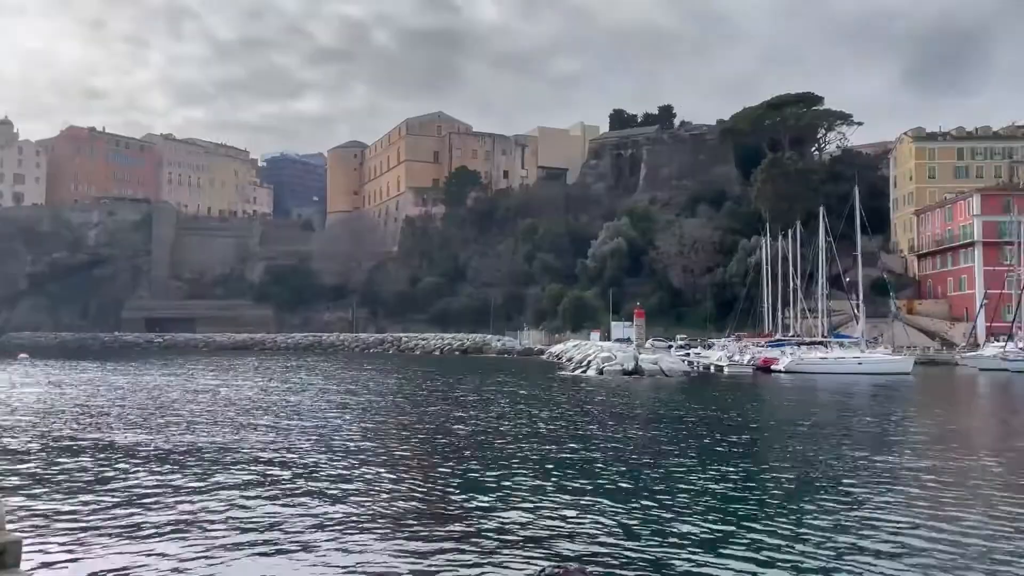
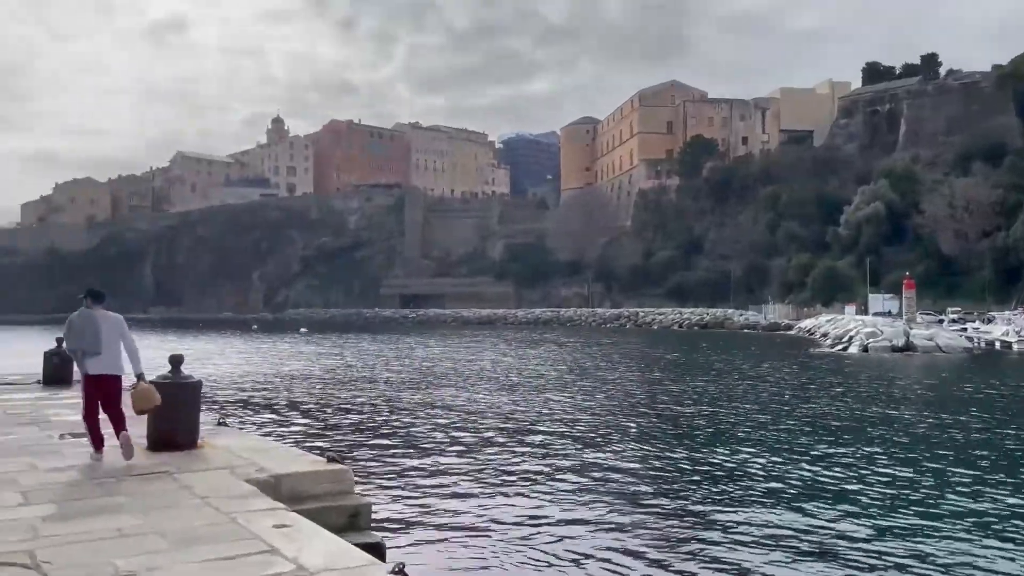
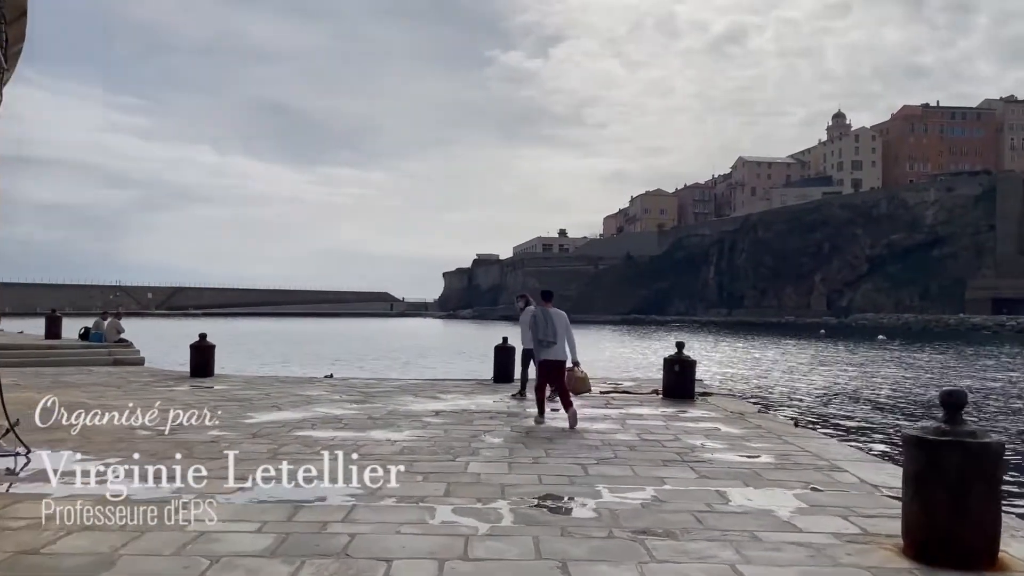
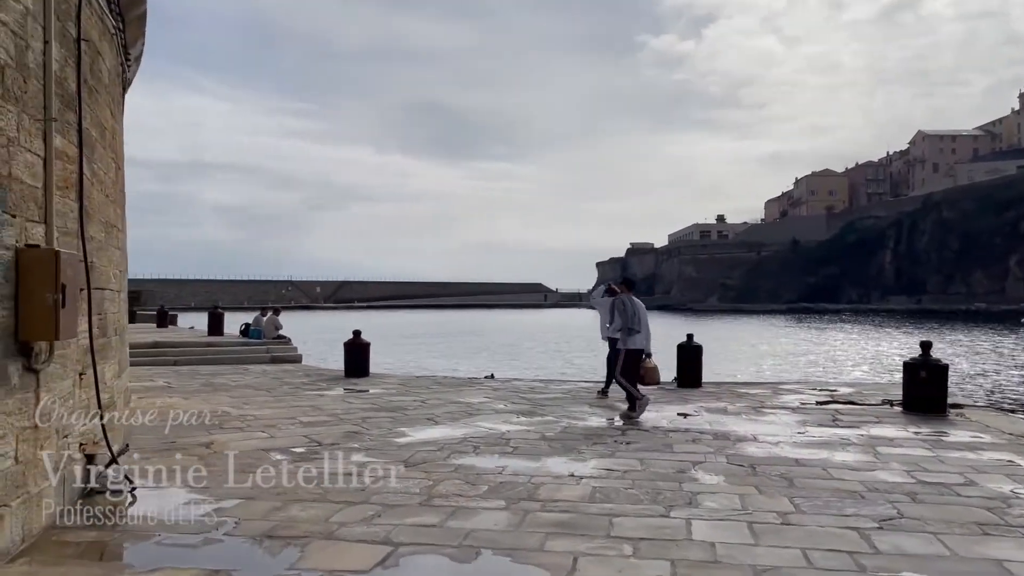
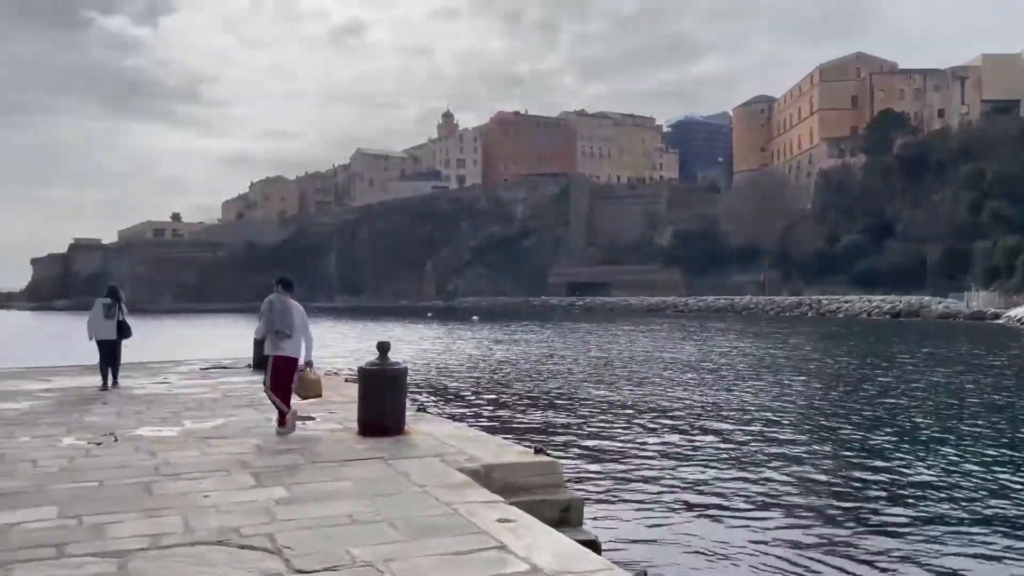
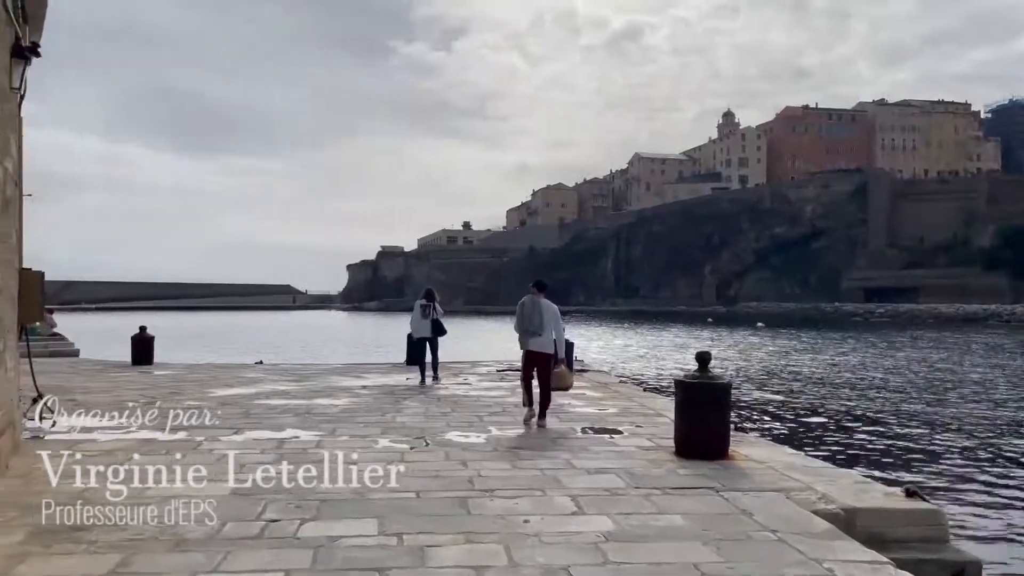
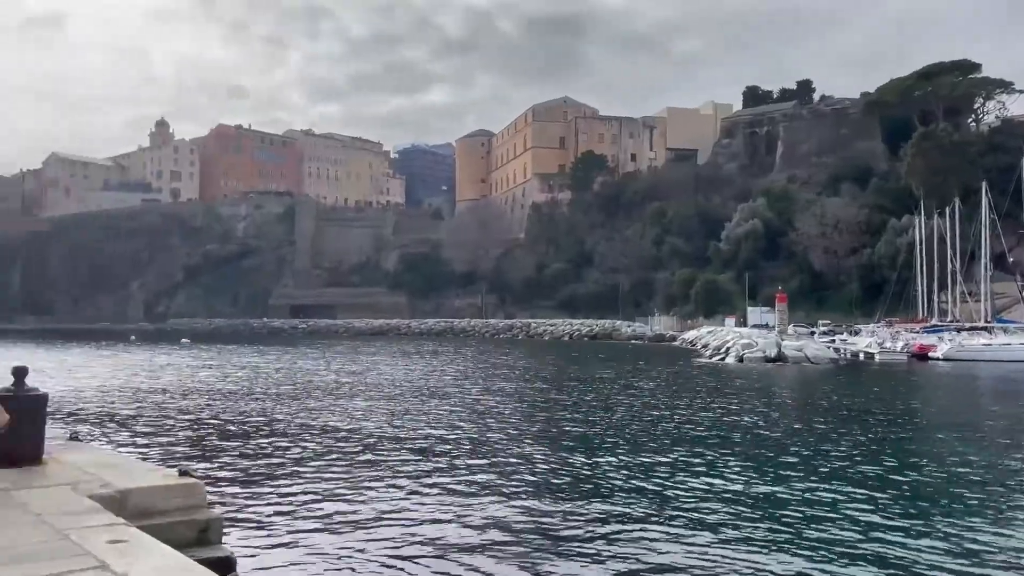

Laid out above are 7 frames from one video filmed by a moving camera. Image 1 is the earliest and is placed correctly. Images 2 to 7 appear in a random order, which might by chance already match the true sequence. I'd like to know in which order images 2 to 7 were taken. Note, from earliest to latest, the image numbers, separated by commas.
7, 2, 5, 6, 3, 4
